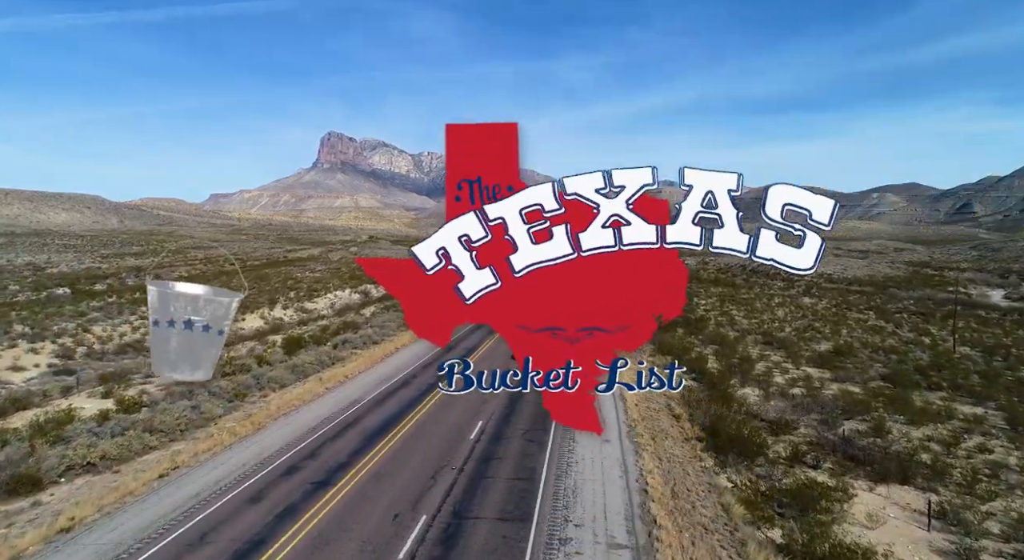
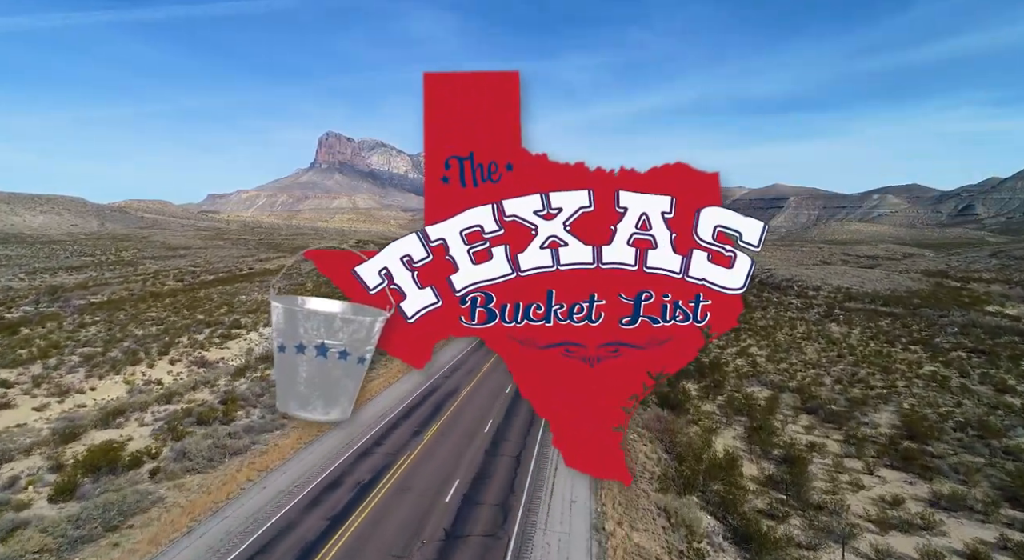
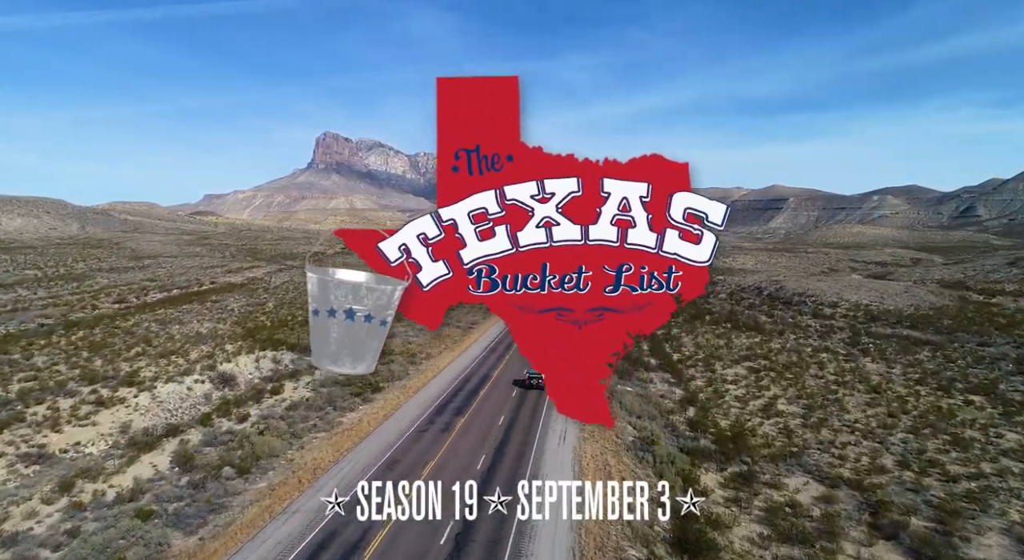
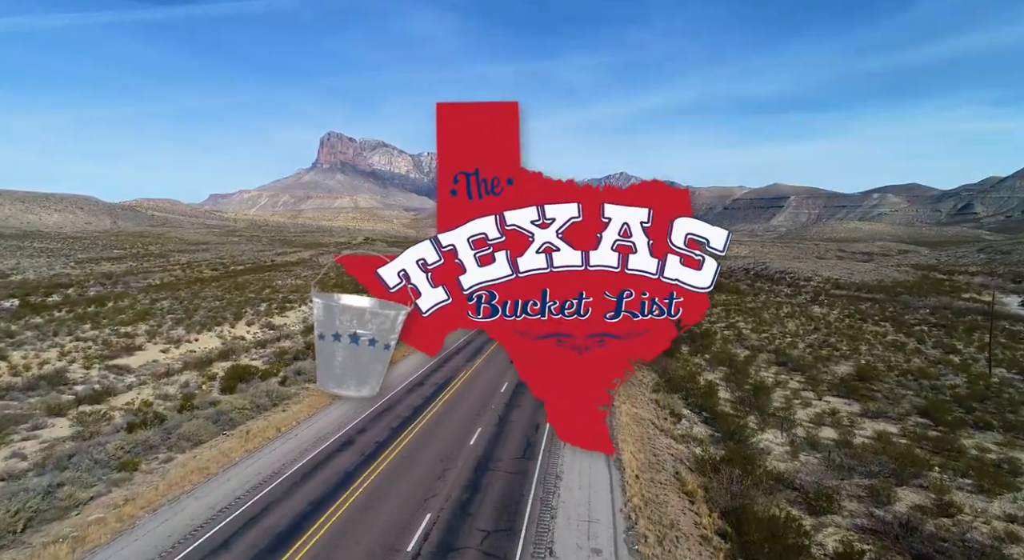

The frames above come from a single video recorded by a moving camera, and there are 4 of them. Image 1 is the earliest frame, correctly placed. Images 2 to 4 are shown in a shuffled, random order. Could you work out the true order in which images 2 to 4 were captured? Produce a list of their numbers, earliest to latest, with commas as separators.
4, 2, 3
